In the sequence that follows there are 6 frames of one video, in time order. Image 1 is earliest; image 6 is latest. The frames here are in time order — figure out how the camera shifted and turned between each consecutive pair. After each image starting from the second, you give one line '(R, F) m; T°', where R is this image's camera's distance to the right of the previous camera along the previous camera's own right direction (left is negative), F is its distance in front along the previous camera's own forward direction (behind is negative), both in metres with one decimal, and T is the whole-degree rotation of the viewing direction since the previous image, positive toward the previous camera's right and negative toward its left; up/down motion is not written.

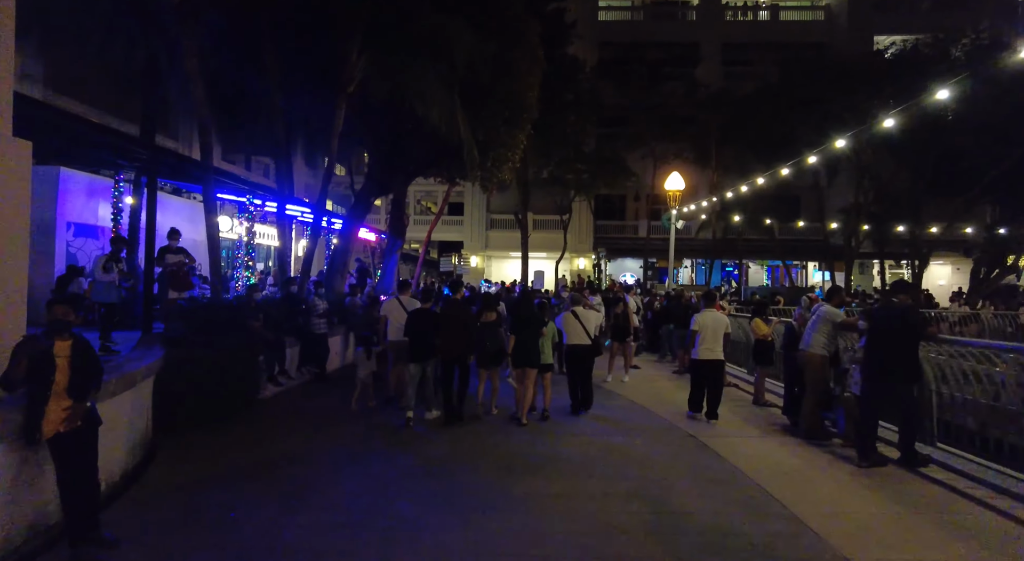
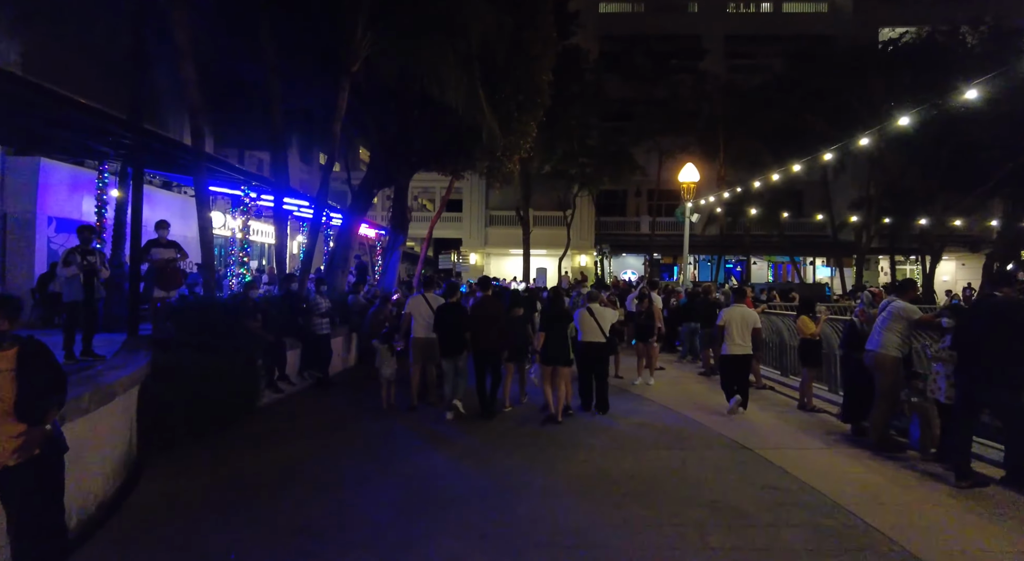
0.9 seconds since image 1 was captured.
(-0.4, +1.0) m; 0°
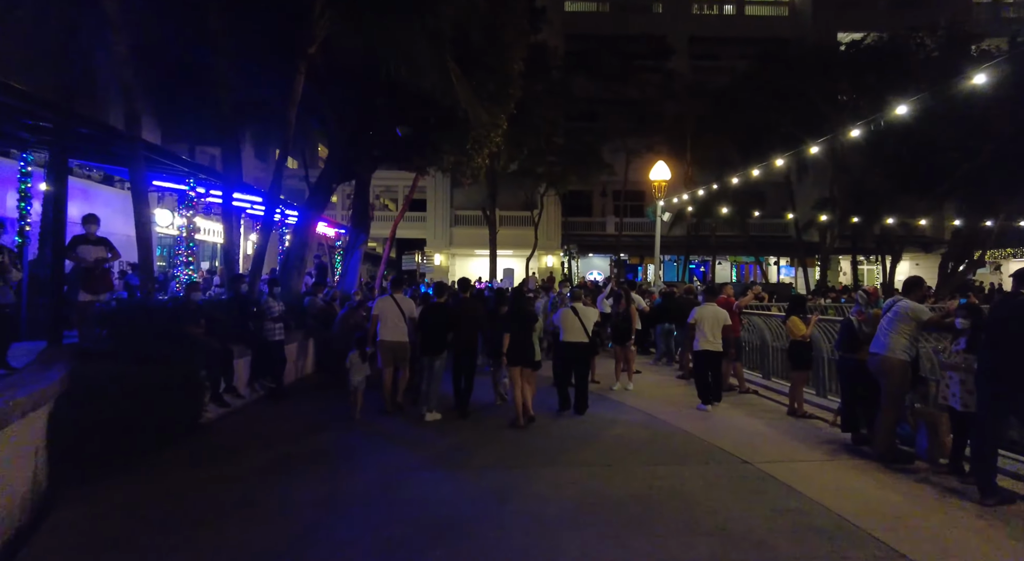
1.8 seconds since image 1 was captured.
(-0.1, +0.8) m; +3°
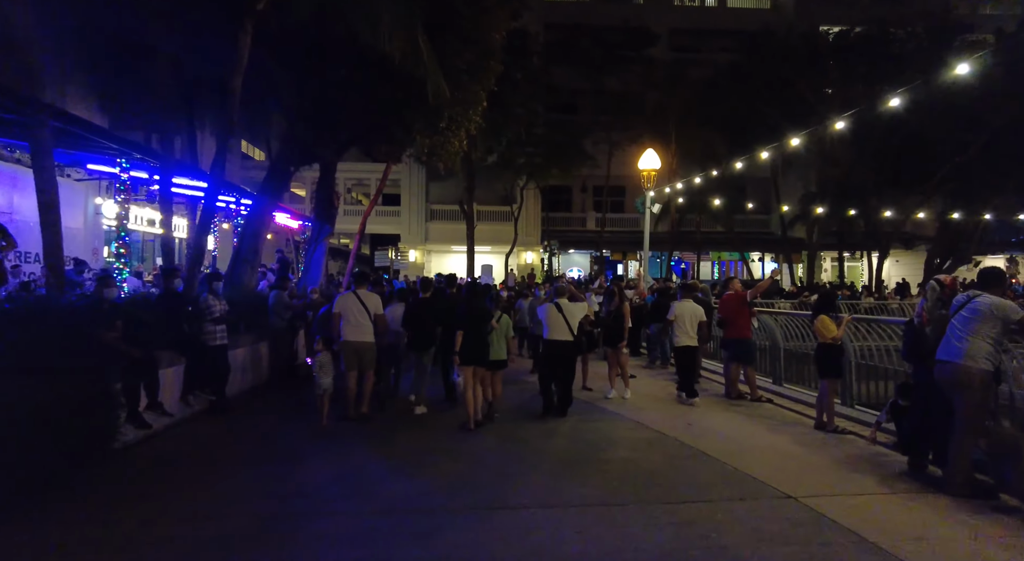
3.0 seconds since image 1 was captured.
(-0.1, +1.4) m; +2°
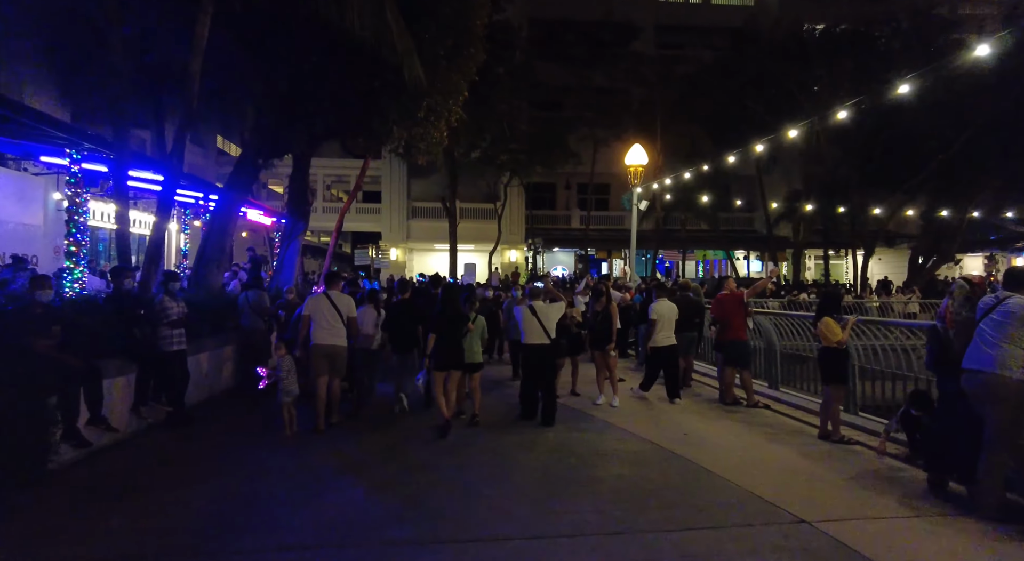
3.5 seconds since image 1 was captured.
(0.0, +0.6) m; +1°
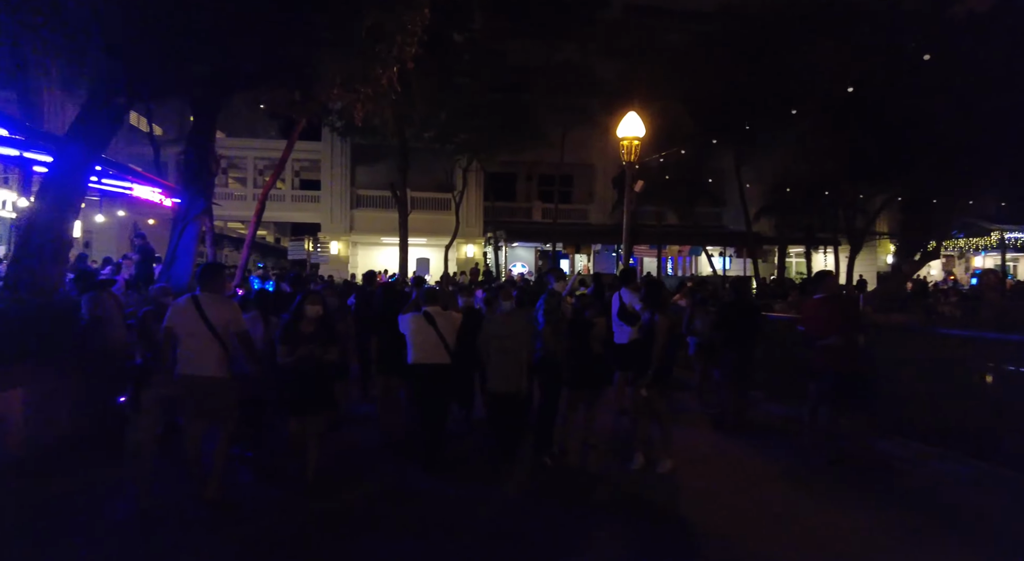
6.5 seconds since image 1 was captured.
(-0.4, +3.6) m; +4°
